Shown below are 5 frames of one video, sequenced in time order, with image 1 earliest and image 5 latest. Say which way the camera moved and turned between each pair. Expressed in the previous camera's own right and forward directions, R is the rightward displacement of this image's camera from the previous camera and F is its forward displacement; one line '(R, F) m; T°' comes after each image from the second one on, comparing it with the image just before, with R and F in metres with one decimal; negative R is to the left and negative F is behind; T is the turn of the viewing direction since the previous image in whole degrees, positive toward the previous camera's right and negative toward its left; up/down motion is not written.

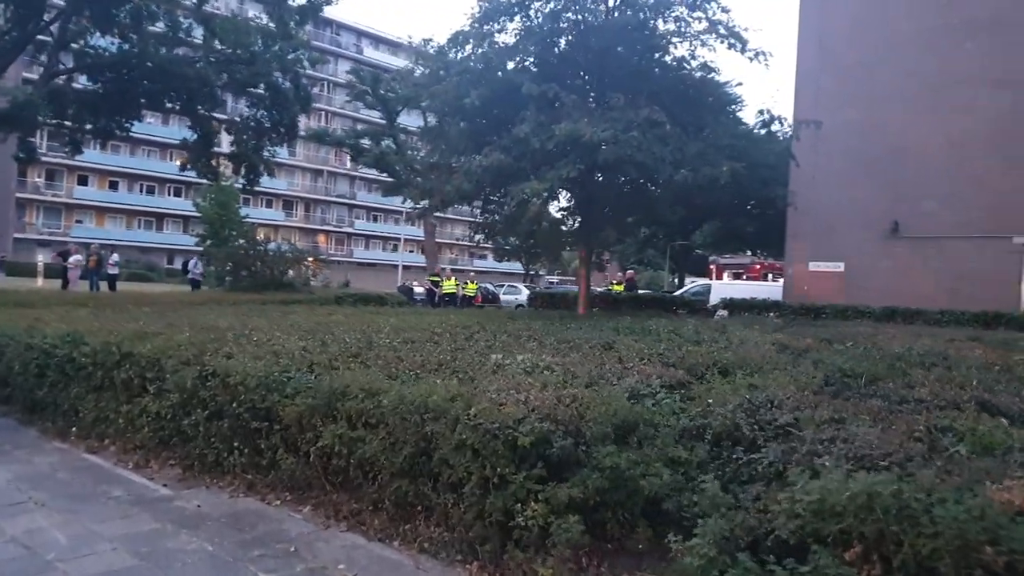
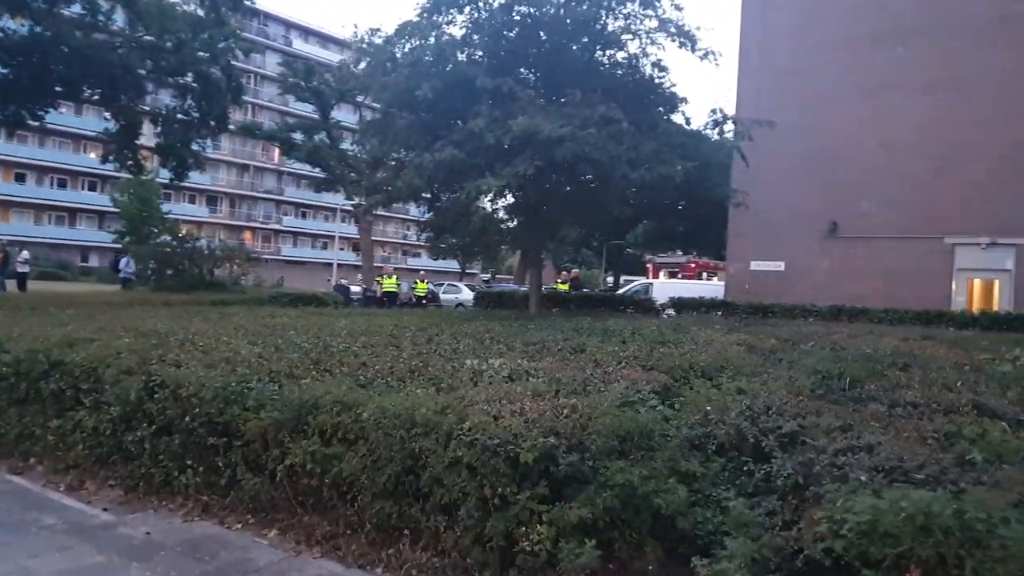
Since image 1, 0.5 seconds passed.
(-0.4, +0.5) m; +5°
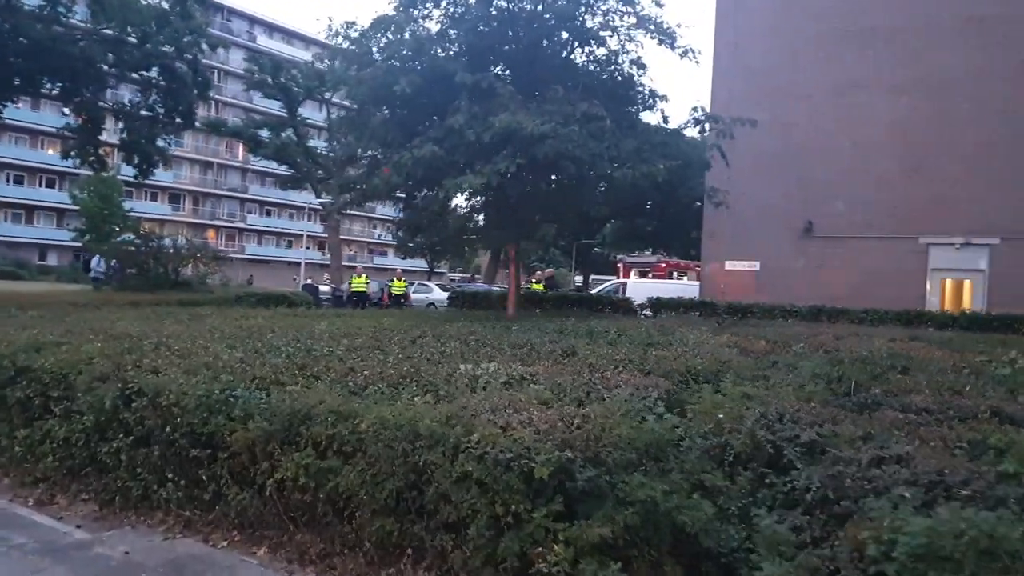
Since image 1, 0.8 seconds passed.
(-0.3, +0.3) m; +2°
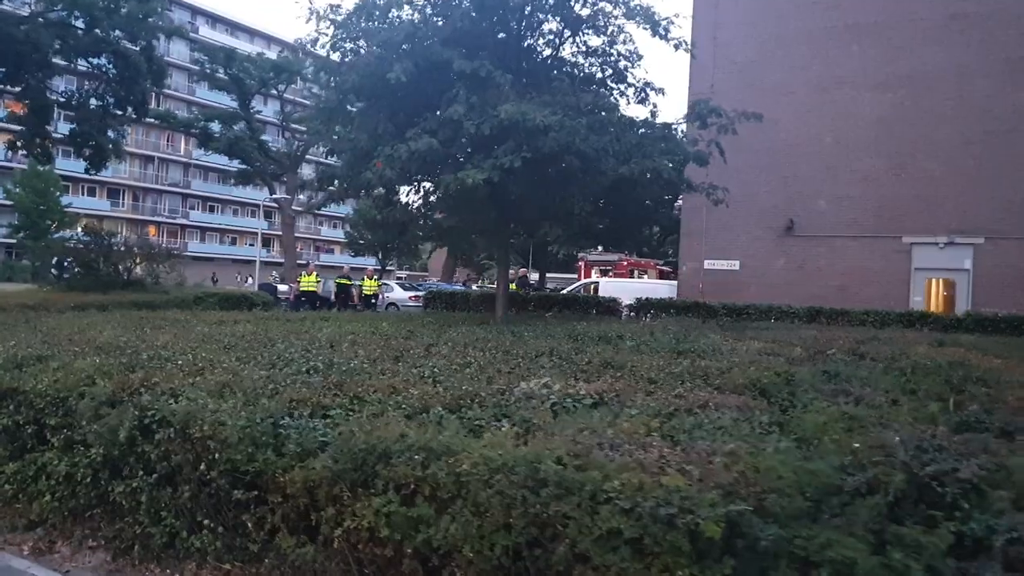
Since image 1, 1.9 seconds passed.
(-1.0, +0.9) m; +4°
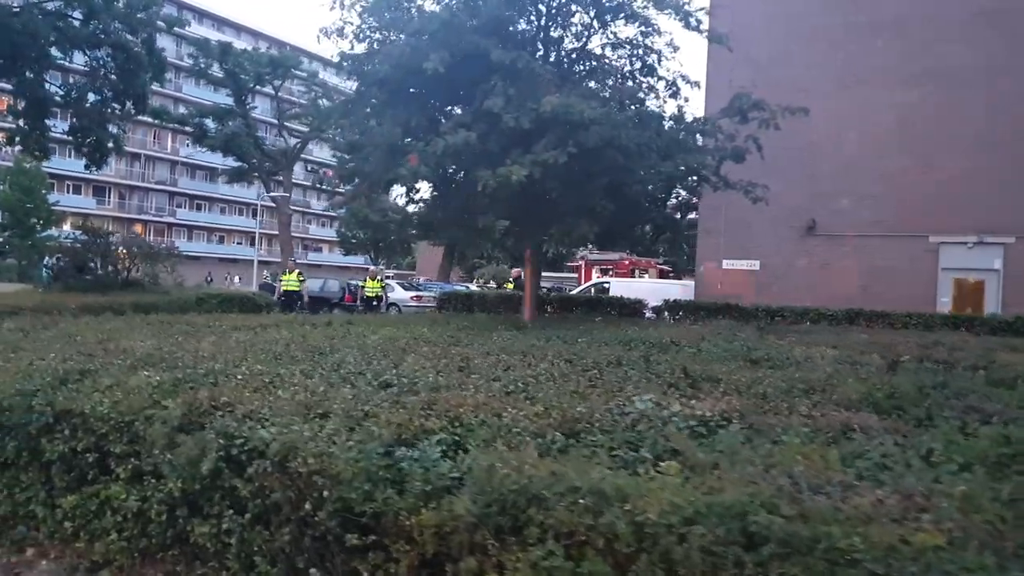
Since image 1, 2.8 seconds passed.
(-1.0, +0.7) m; +1°
